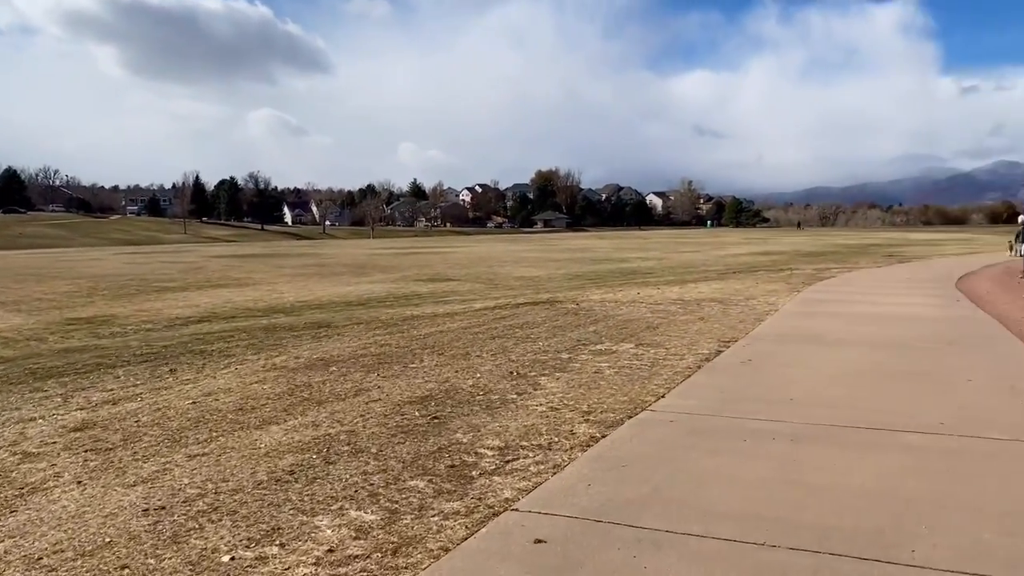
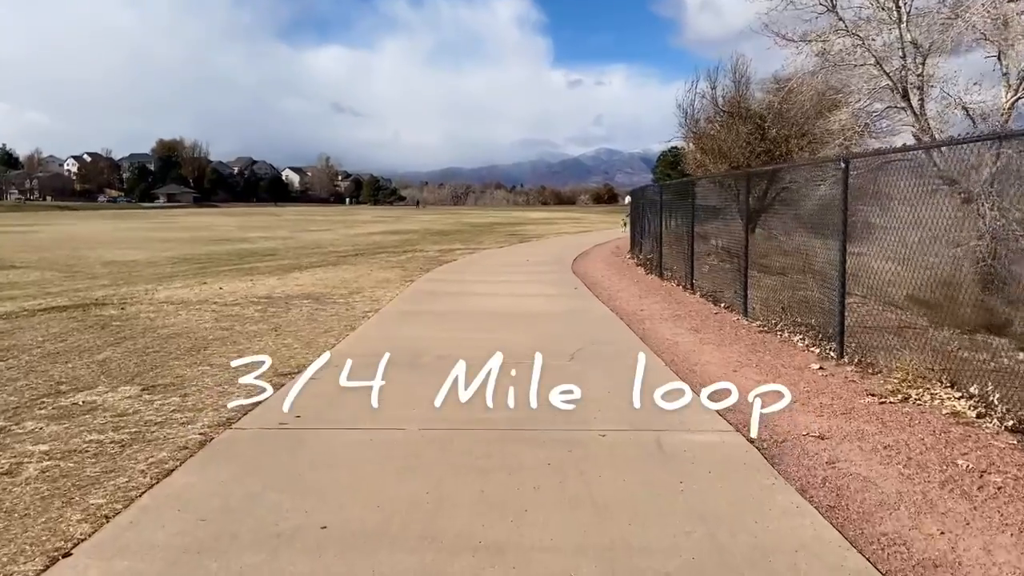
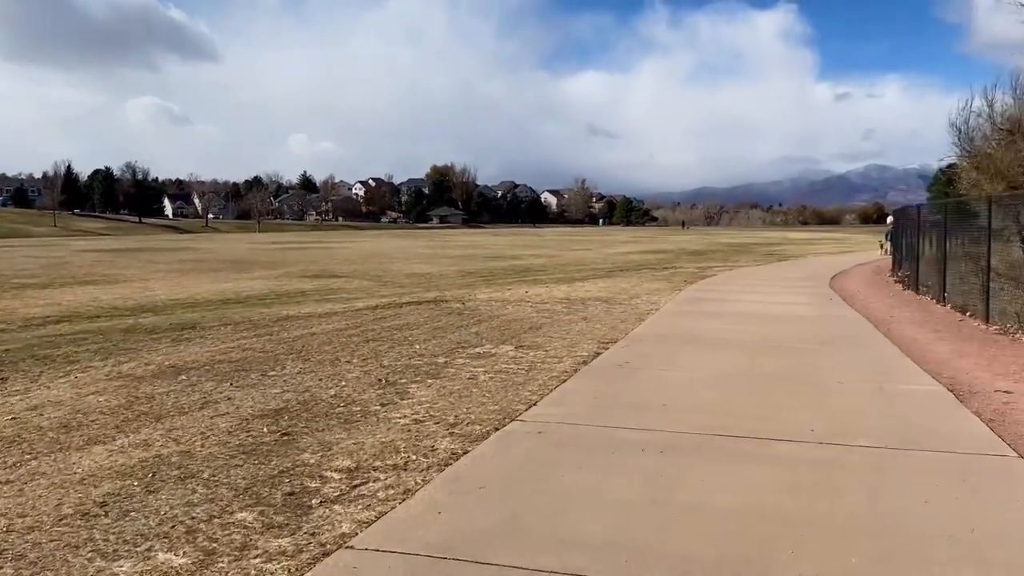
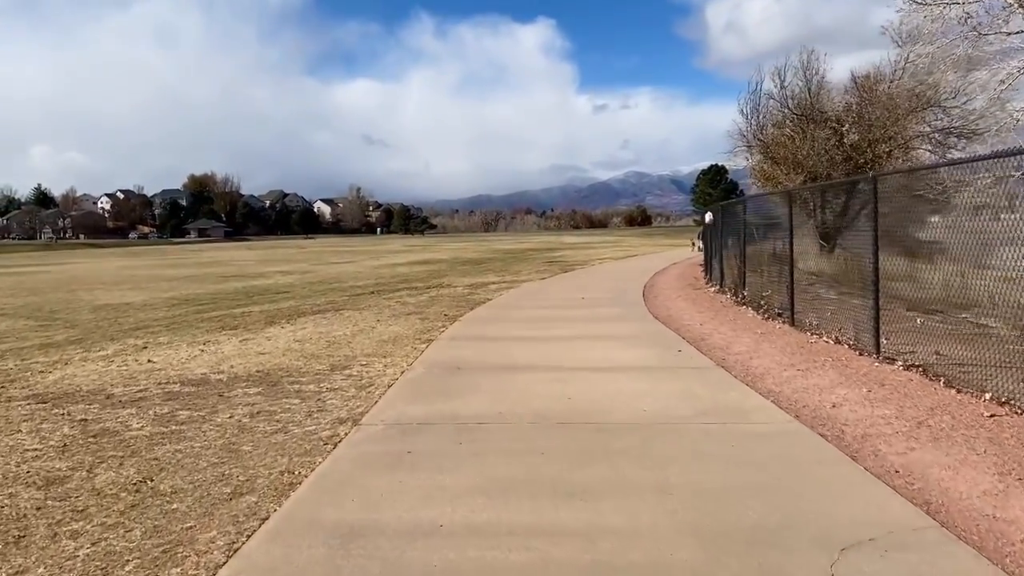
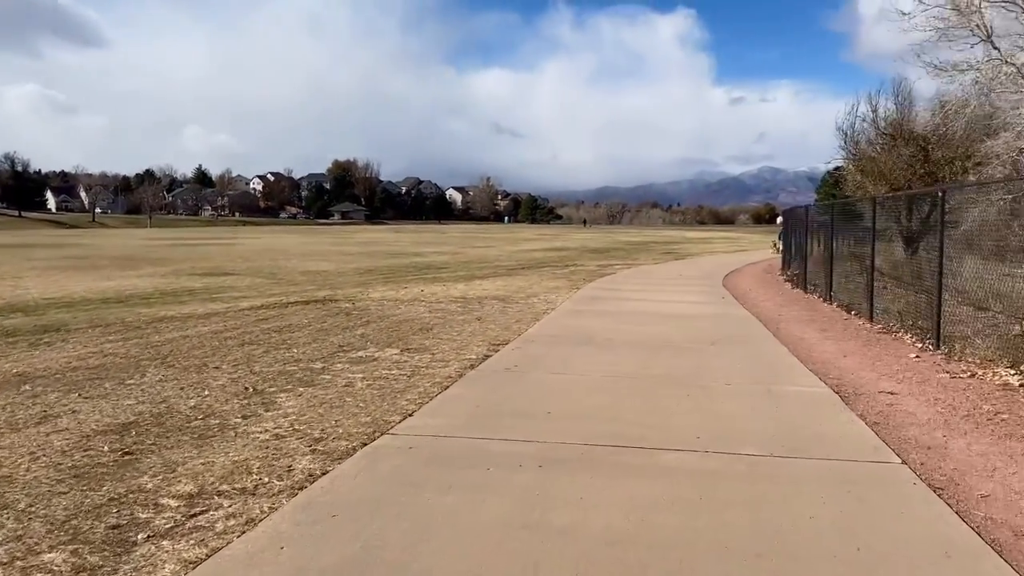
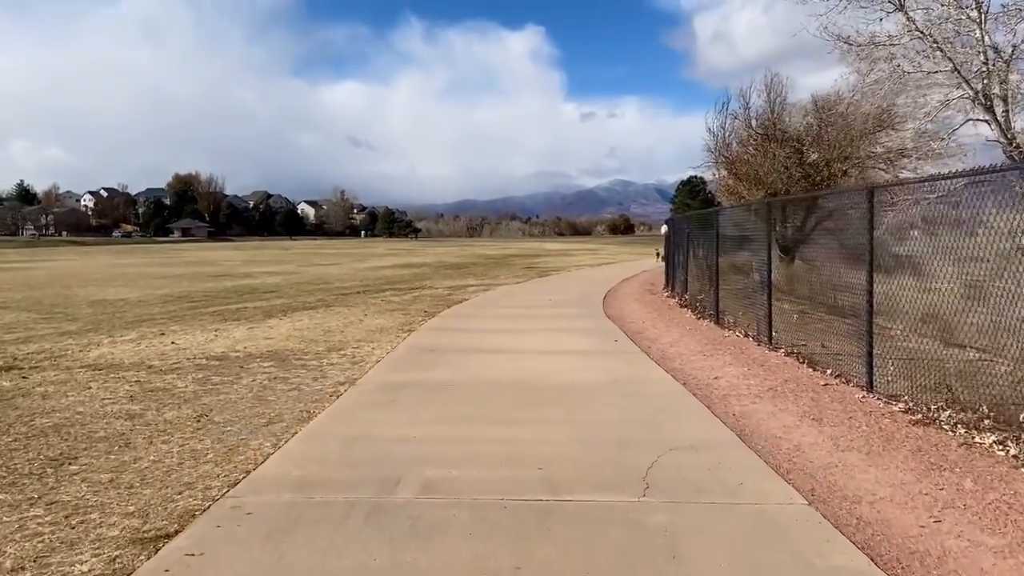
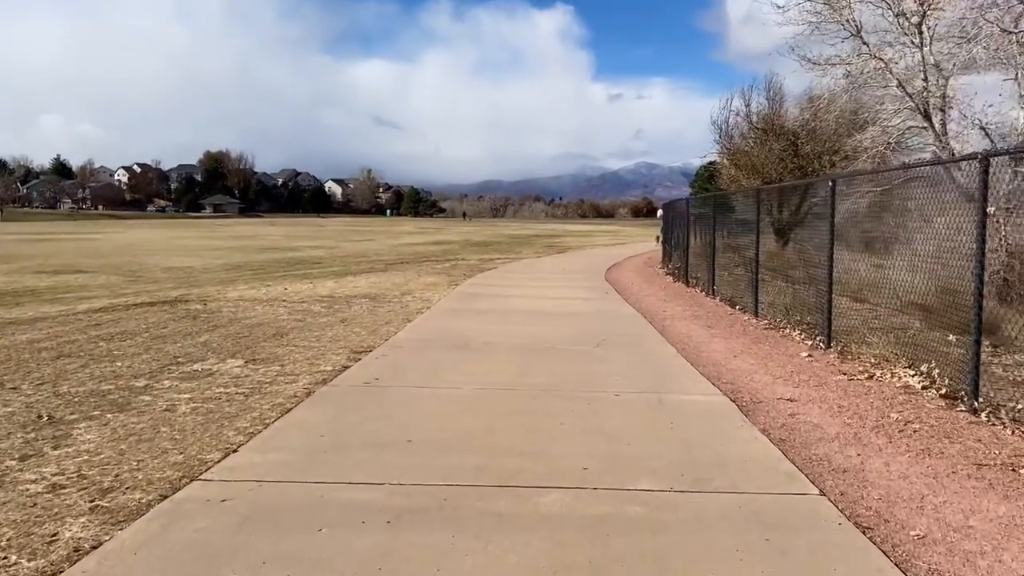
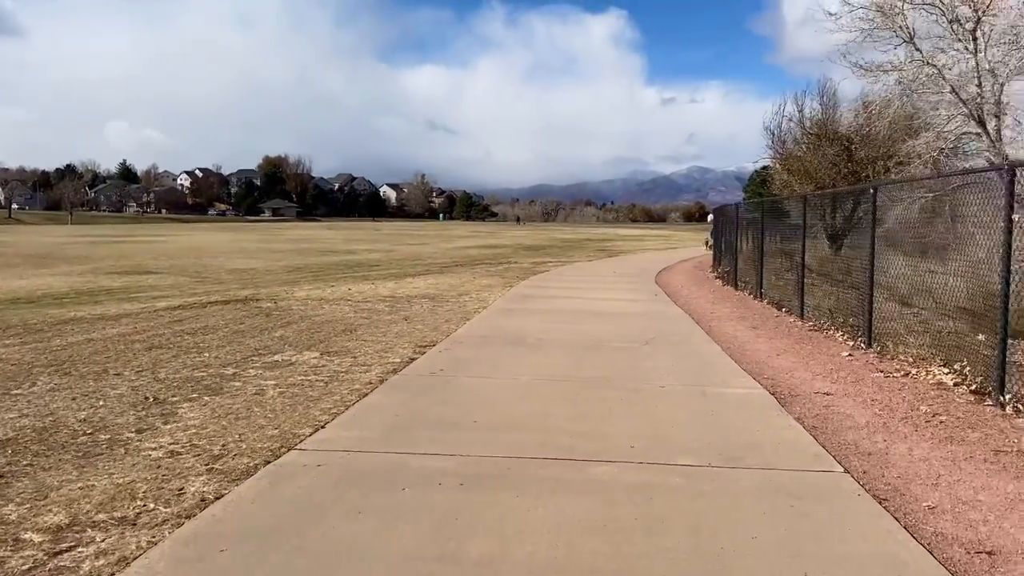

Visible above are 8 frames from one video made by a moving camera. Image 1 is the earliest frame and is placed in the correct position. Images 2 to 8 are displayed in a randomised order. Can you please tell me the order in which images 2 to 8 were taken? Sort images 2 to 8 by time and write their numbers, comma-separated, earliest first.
3, 5, 8, 7, 2, 6, 4
